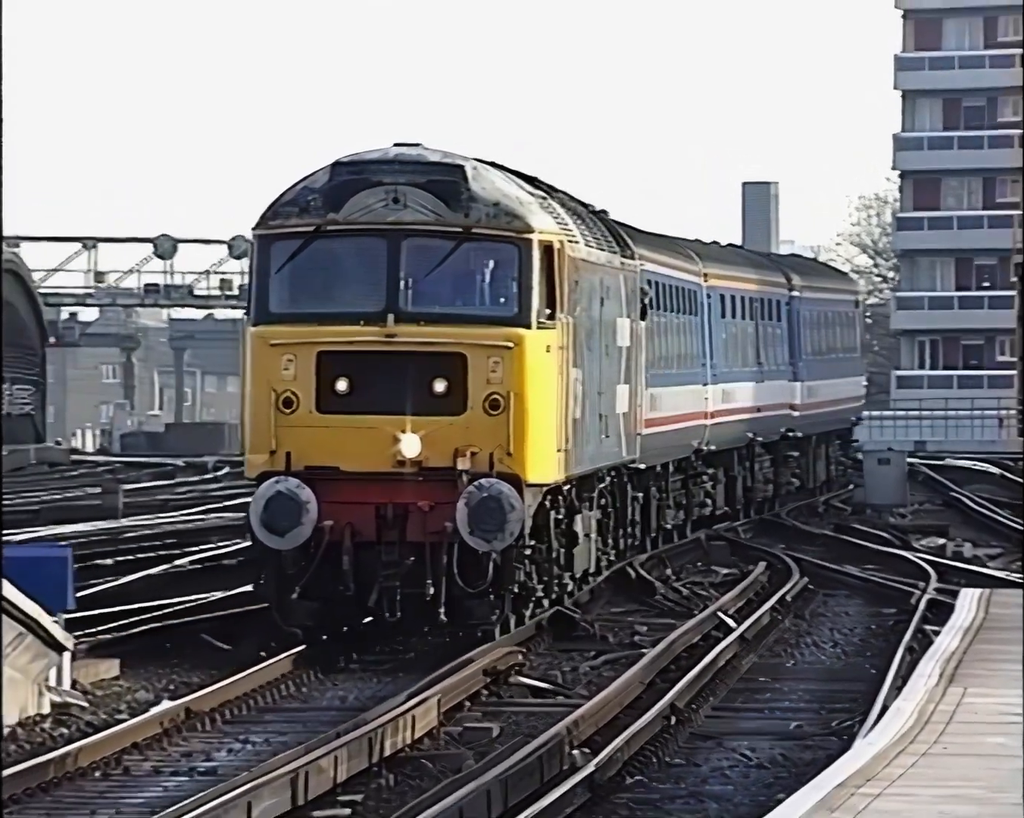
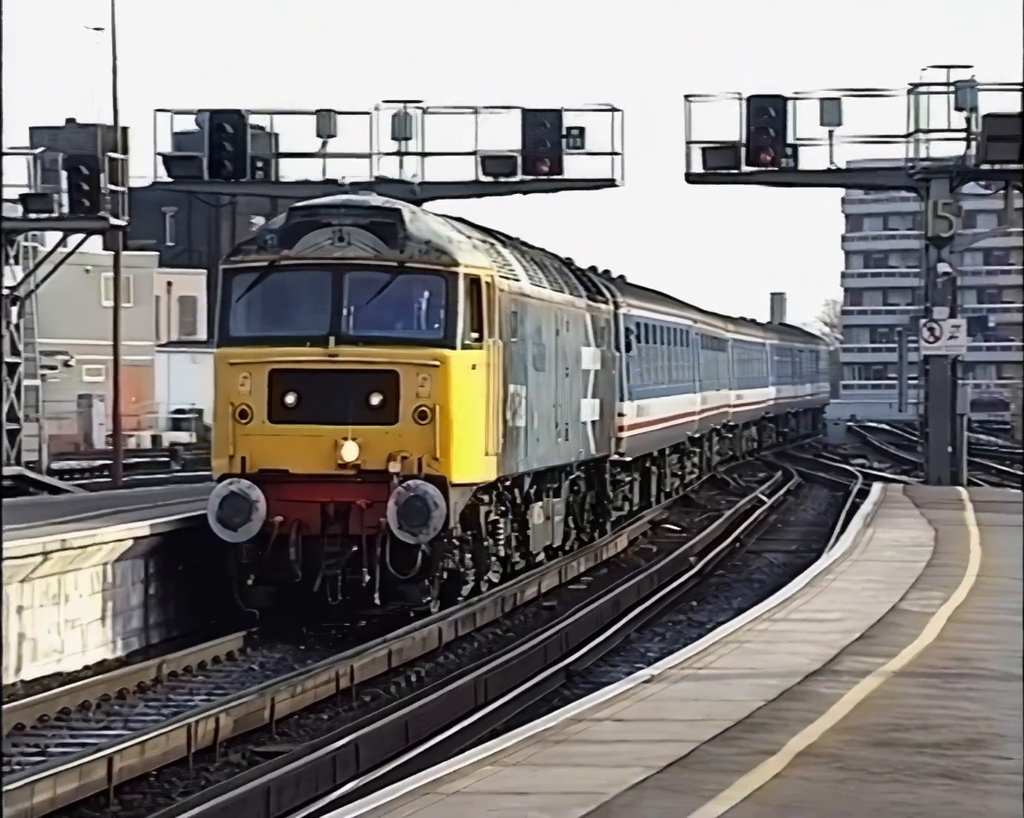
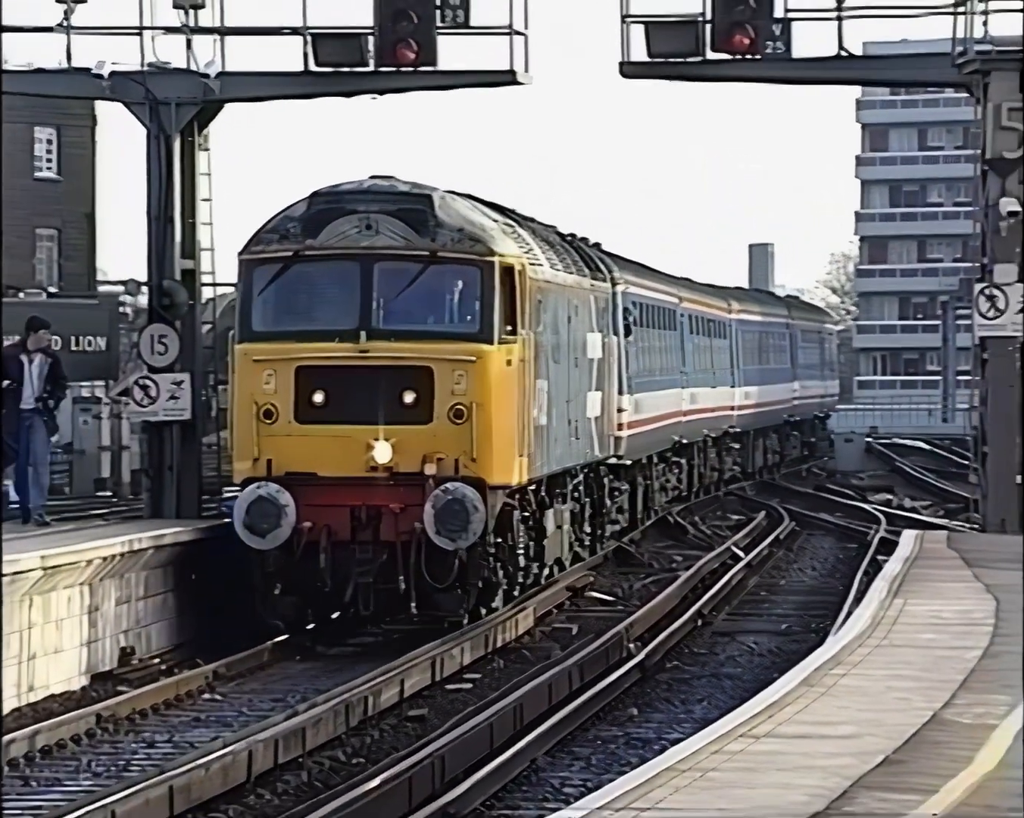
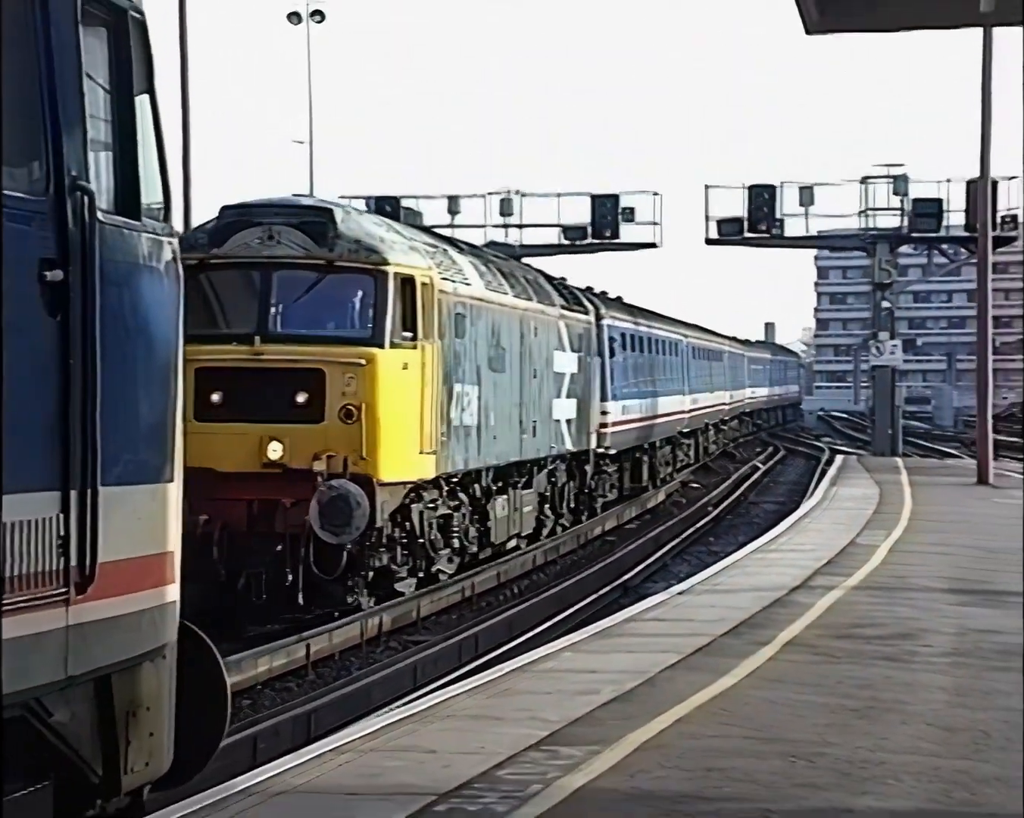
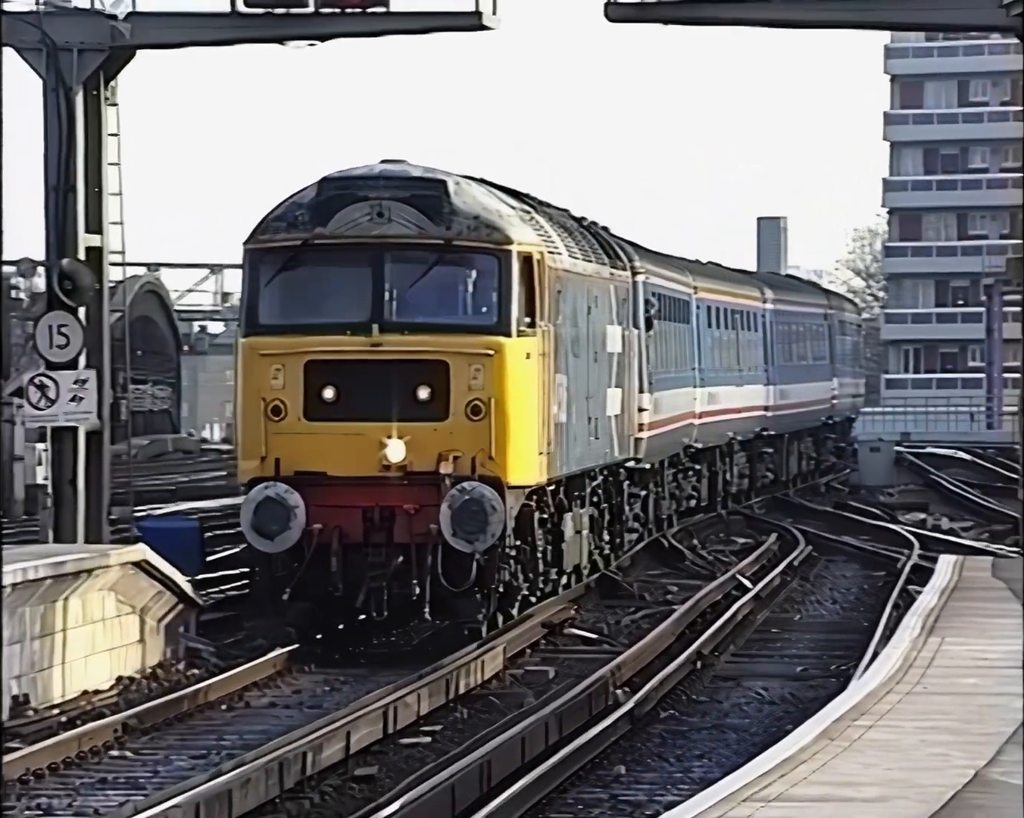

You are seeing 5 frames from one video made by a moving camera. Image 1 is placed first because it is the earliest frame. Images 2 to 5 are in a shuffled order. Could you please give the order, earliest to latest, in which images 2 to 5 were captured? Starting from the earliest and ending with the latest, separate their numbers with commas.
5, 3, 2, 4
